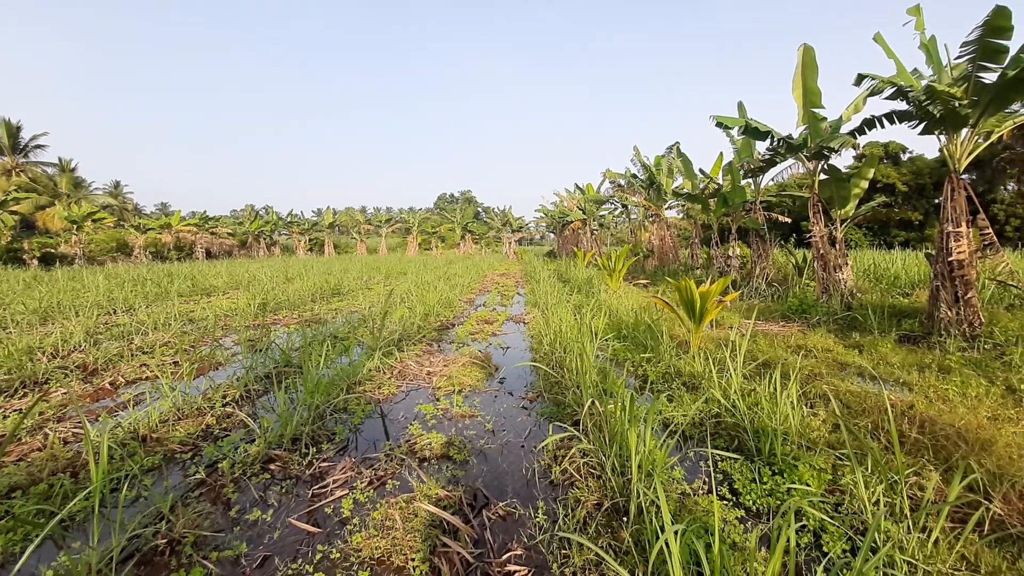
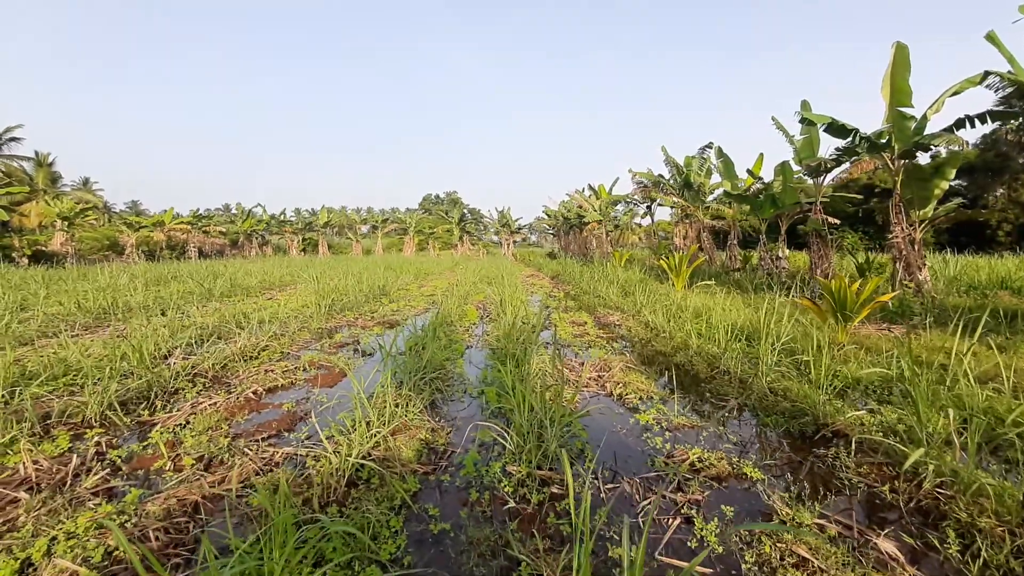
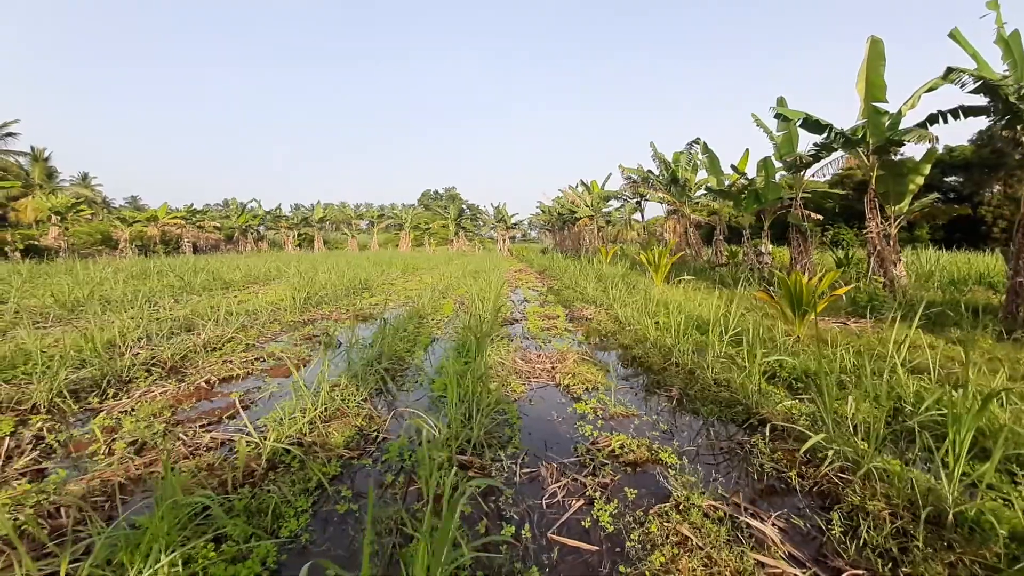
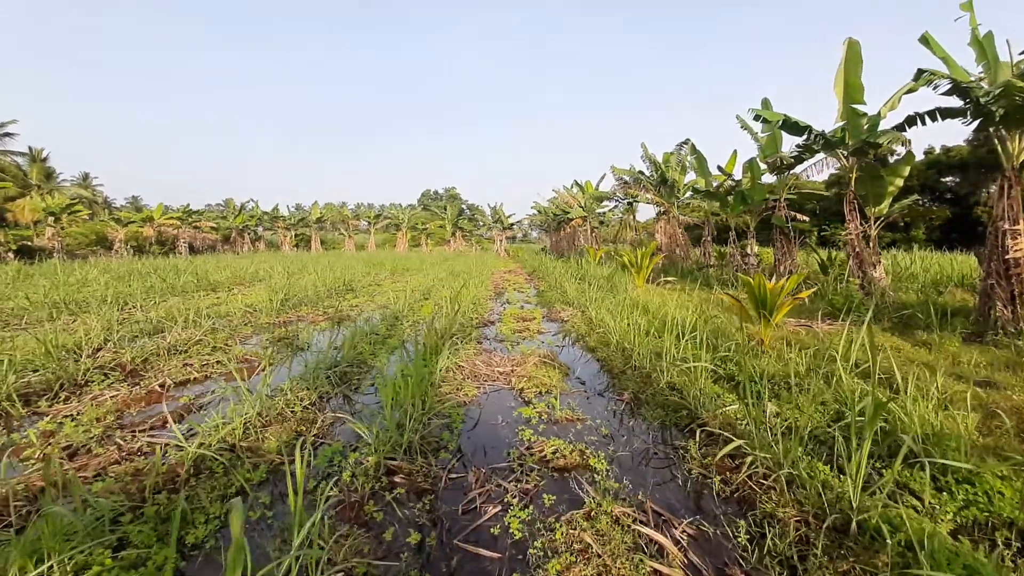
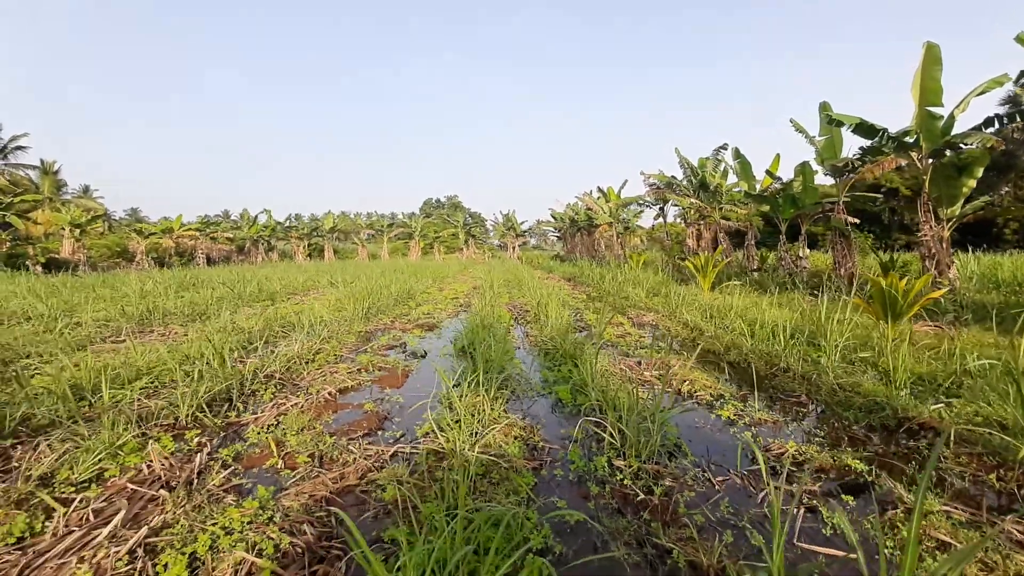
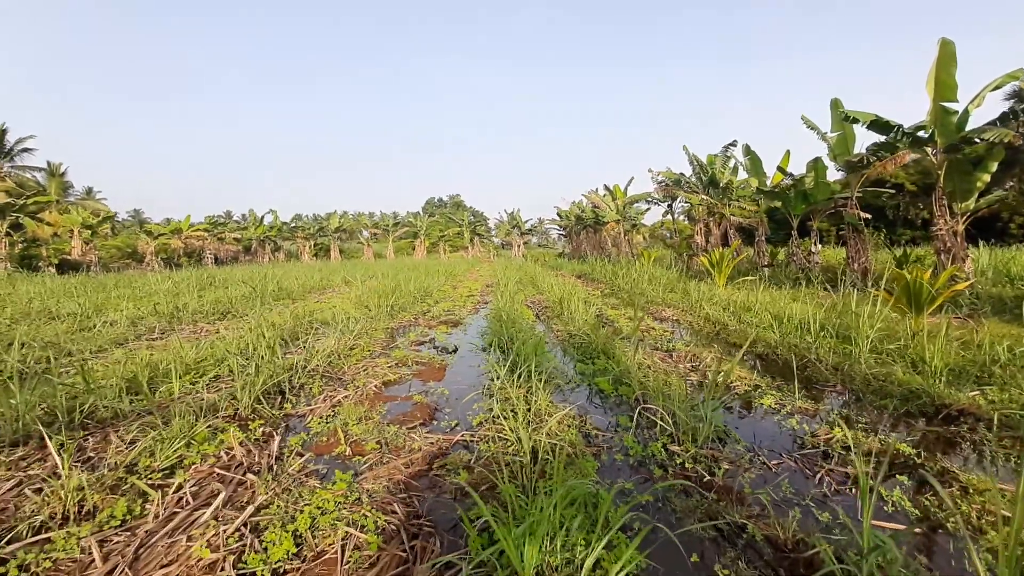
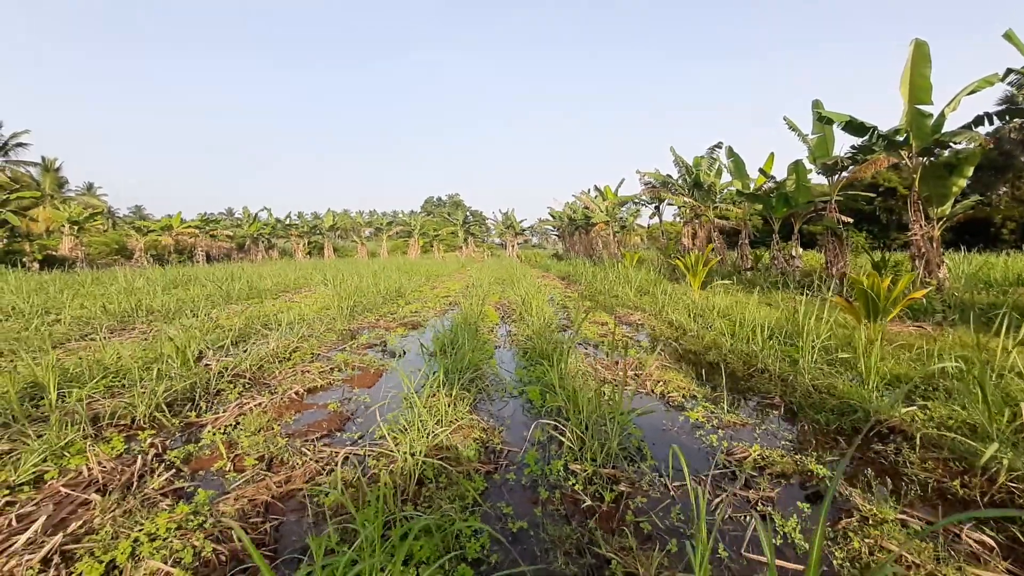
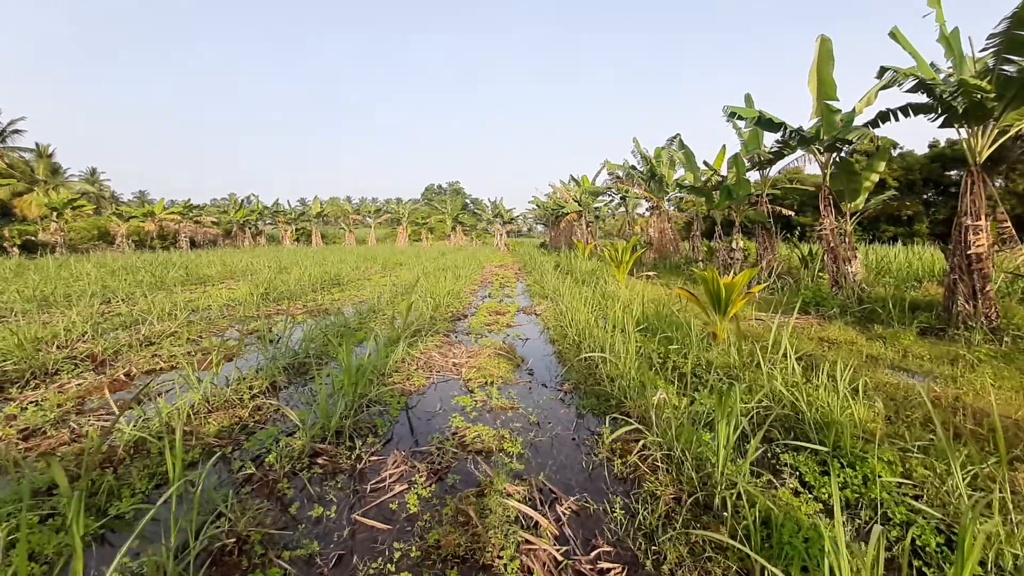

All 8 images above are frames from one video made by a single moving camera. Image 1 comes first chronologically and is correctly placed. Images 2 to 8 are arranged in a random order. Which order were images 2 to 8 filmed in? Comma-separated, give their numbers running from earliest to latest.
8, 4, 3, 2, 7, 5, 6
